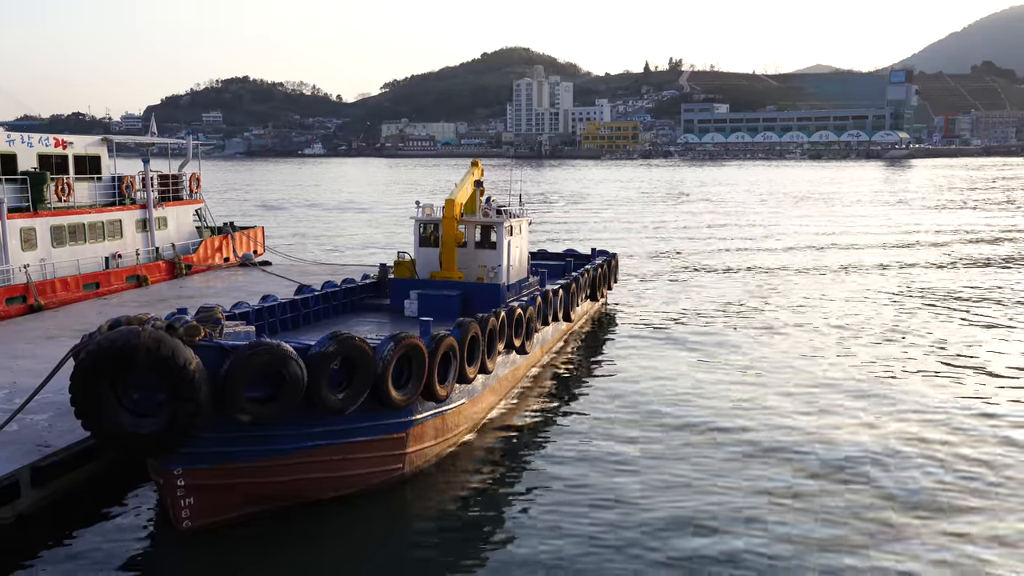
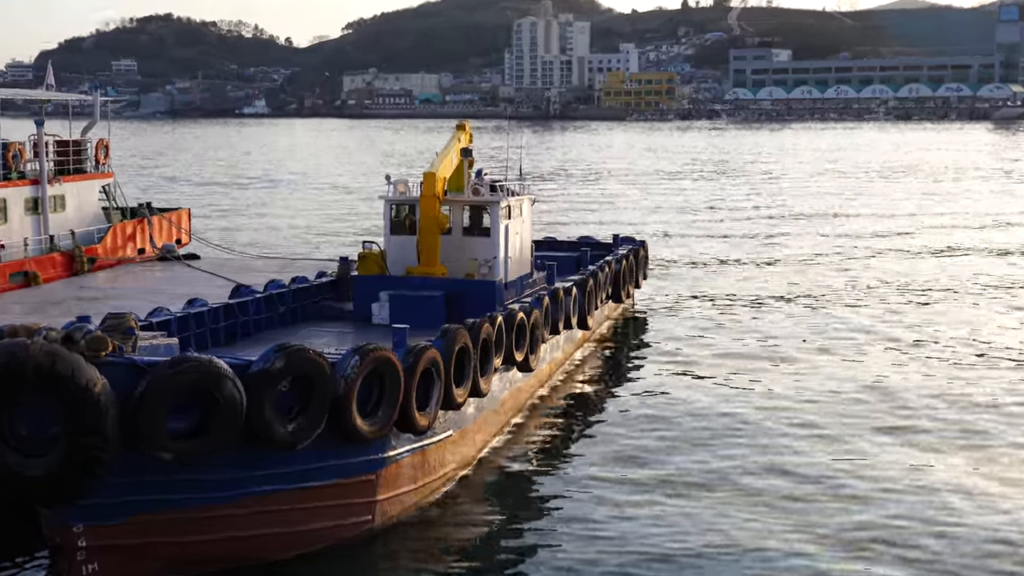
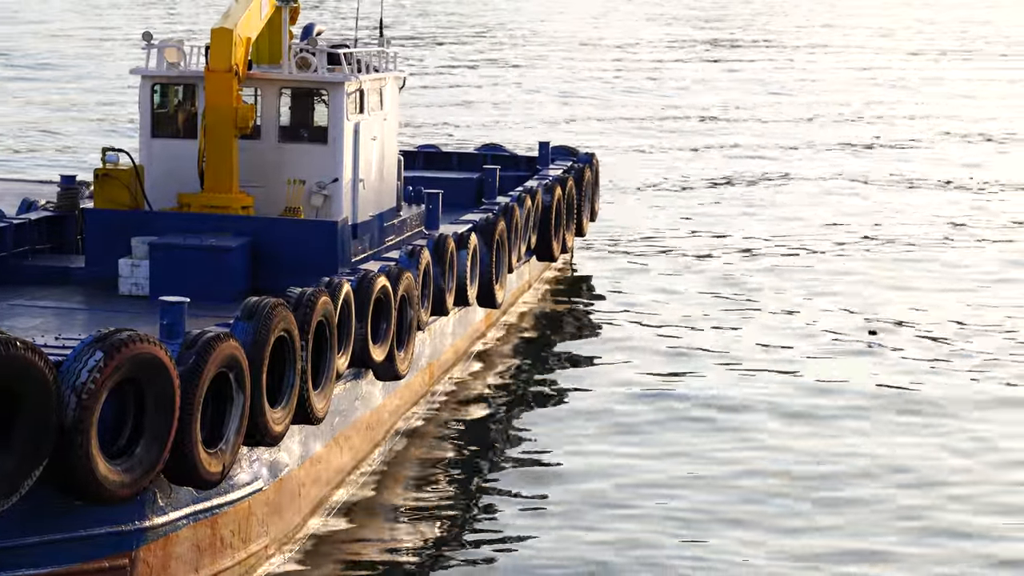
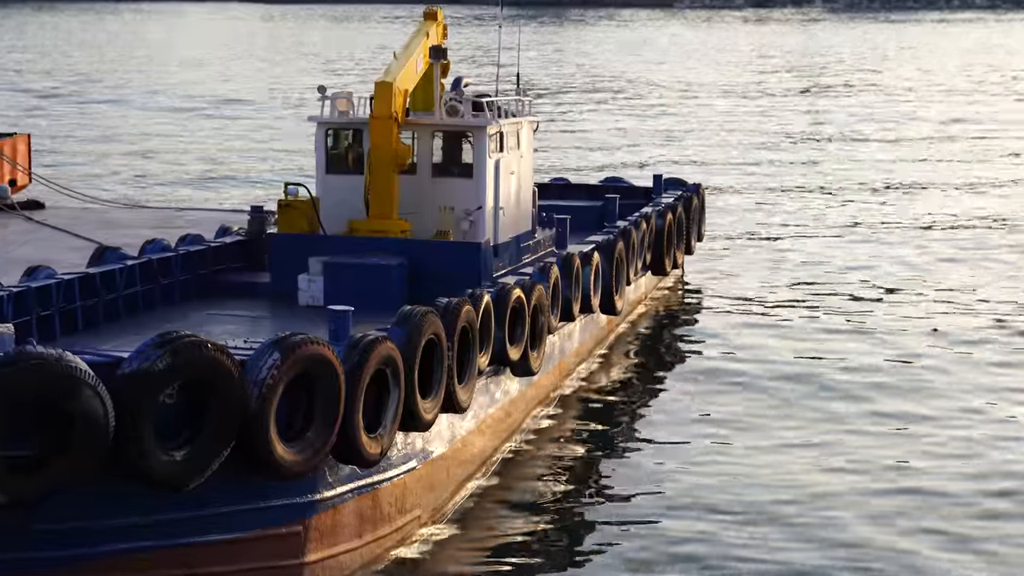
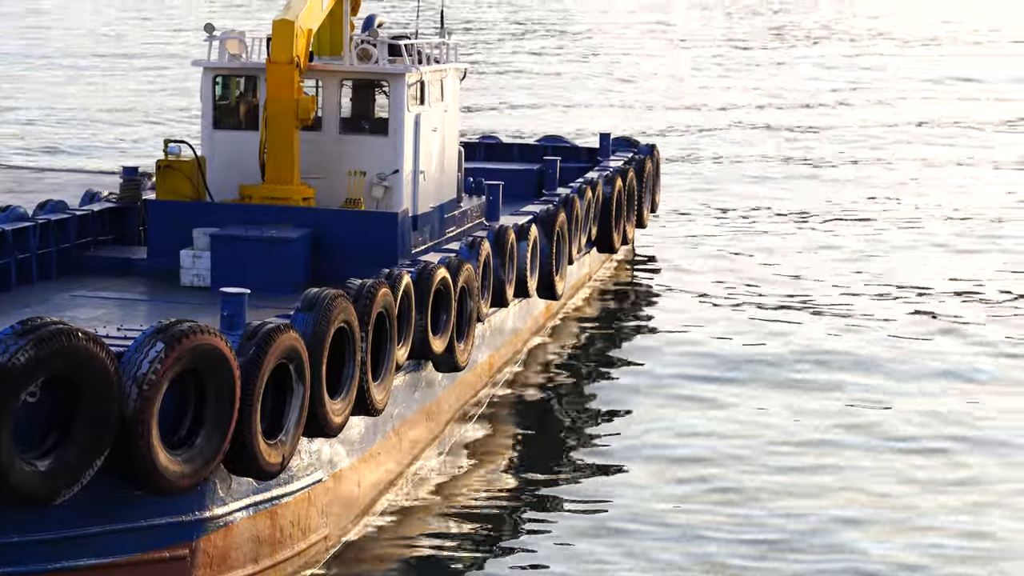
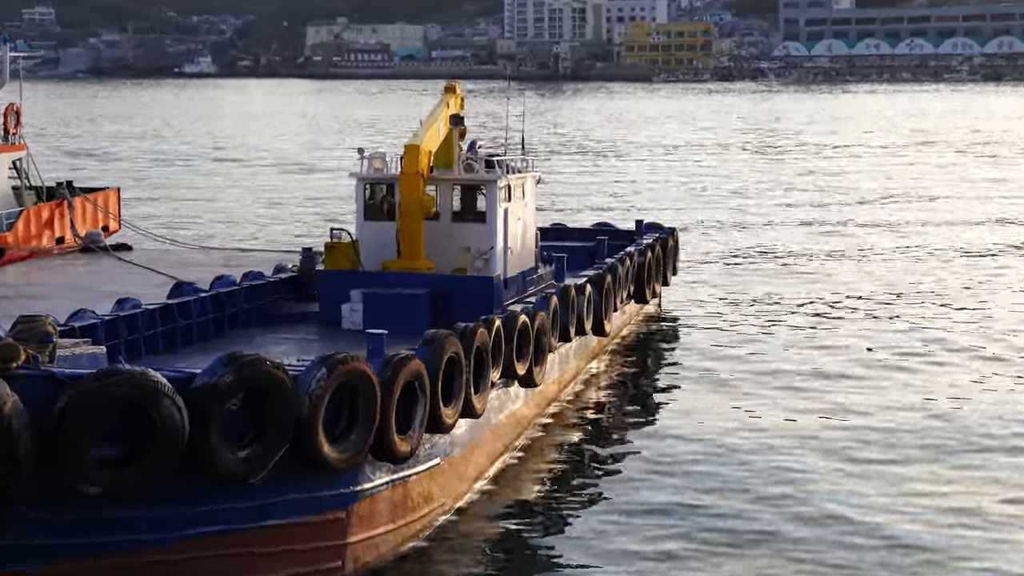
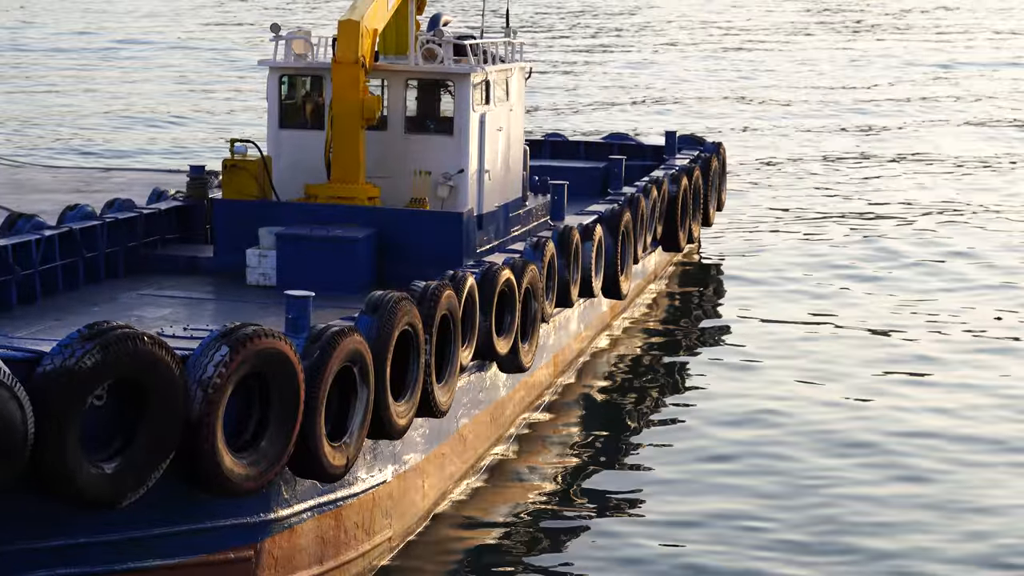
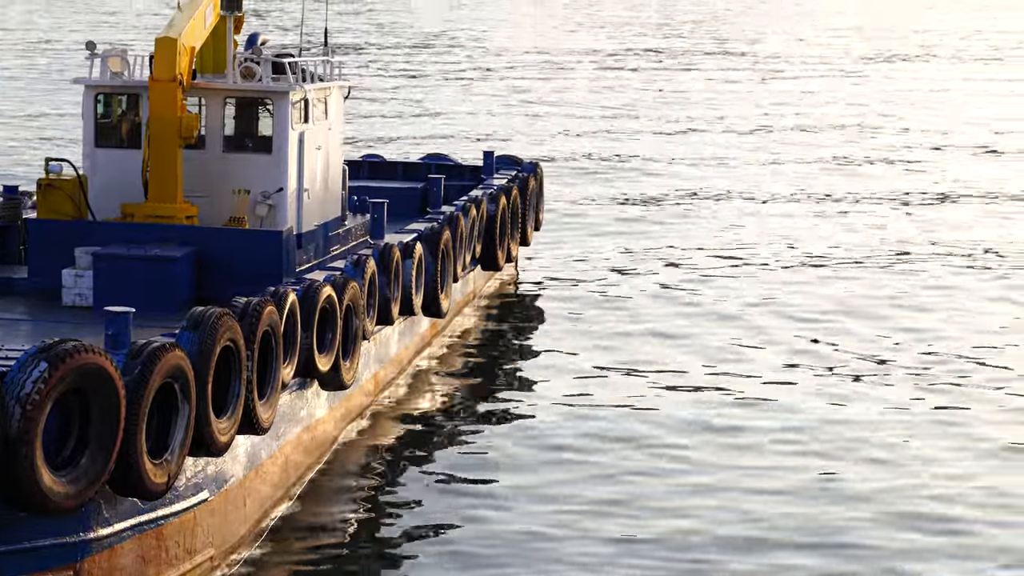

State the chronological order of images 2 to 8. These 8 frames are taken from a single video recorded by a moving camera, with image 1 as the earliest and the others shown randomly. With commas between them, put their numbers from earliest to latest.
2, 6, 4, 7, 5, 3, 8
